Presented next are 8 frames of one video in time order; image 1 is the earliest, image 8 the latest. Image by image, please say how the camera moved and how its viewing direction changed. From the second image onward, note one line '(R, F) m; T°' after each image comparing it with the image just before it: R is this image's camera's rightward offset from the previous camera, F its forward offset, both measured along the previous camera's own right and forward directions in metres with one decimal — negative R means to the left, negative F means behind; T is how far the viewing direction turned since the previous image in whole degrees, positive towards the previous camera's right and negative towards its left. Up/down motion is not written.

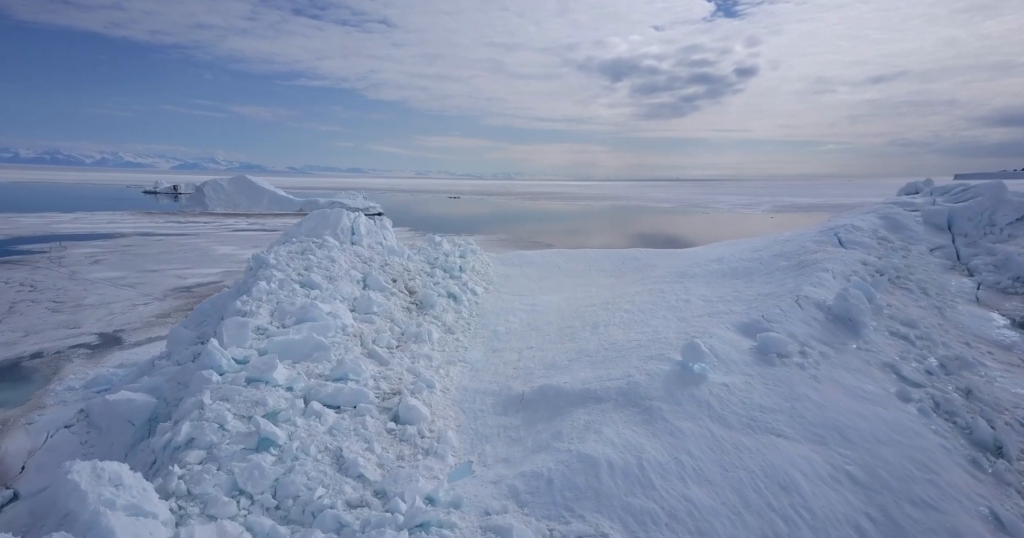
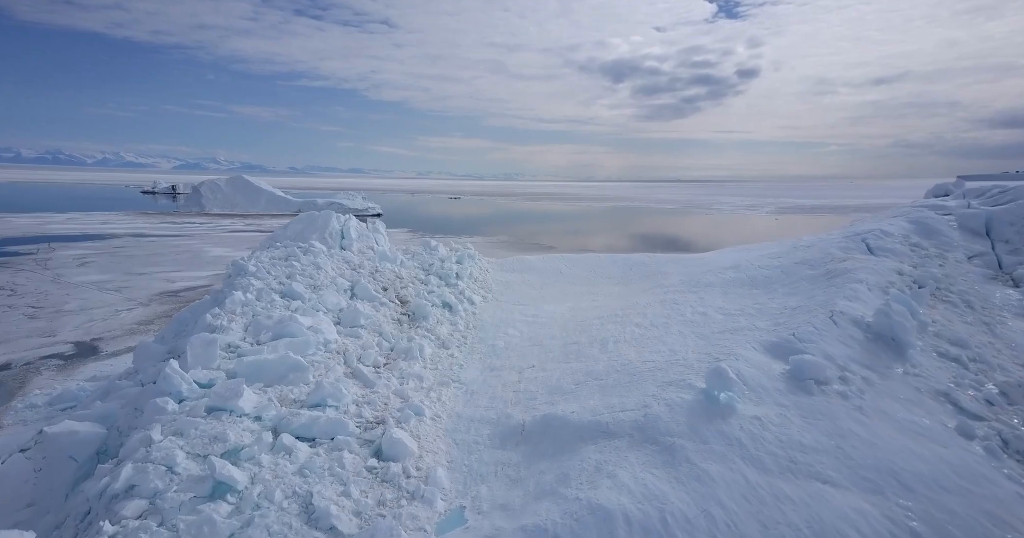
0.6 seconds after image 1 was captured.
(0.0, +0.7) m; 0°
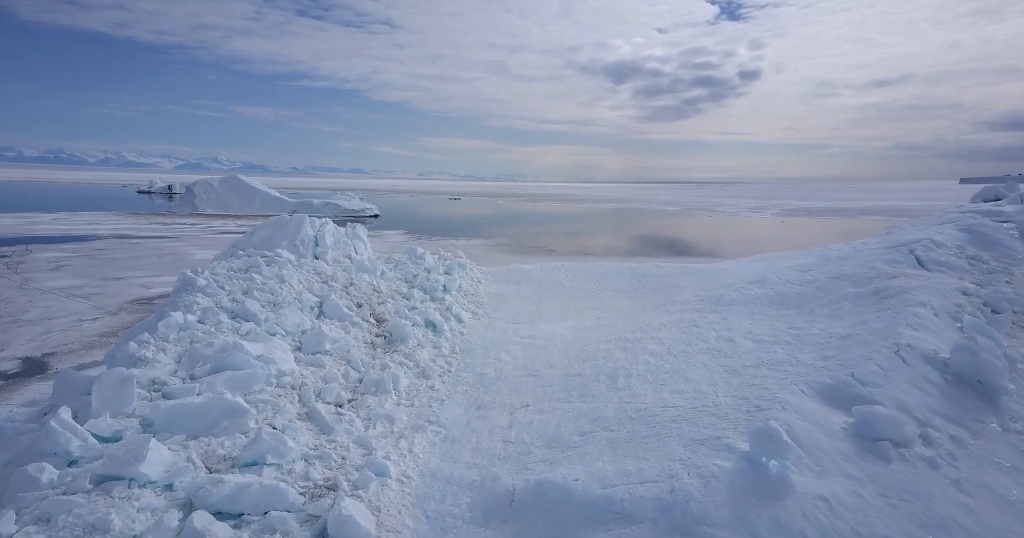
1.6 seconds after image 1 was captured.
(+0.1, +1.1) m; 0°
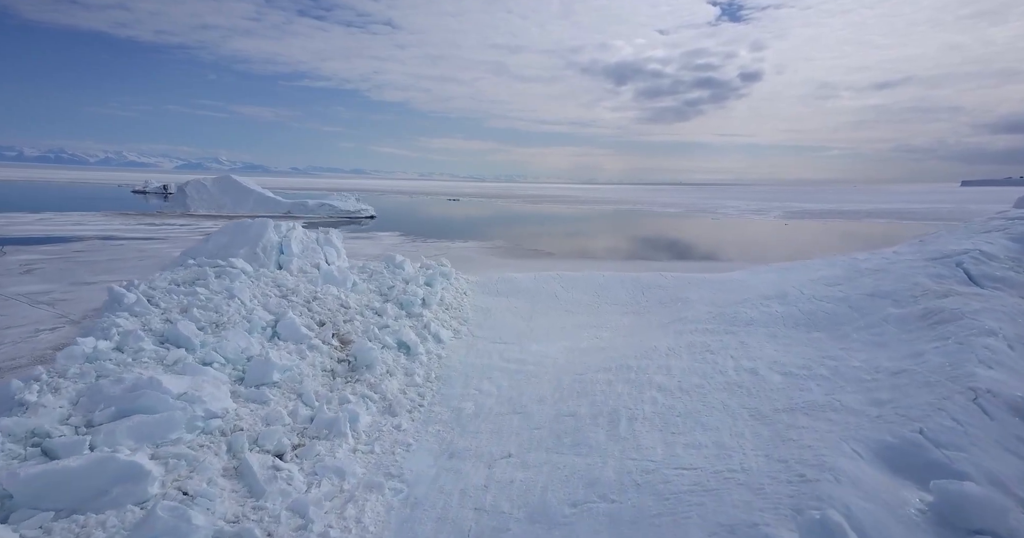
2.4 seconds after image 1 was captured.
(+0.2, +0.9) m; 0°
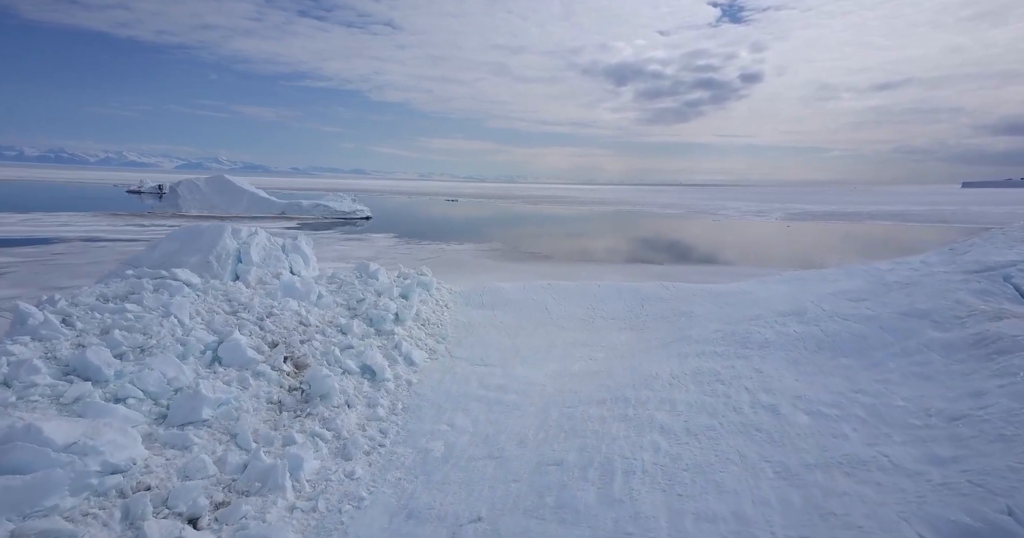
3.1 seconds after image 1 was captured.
(+0.2, +0.8) m; 0°
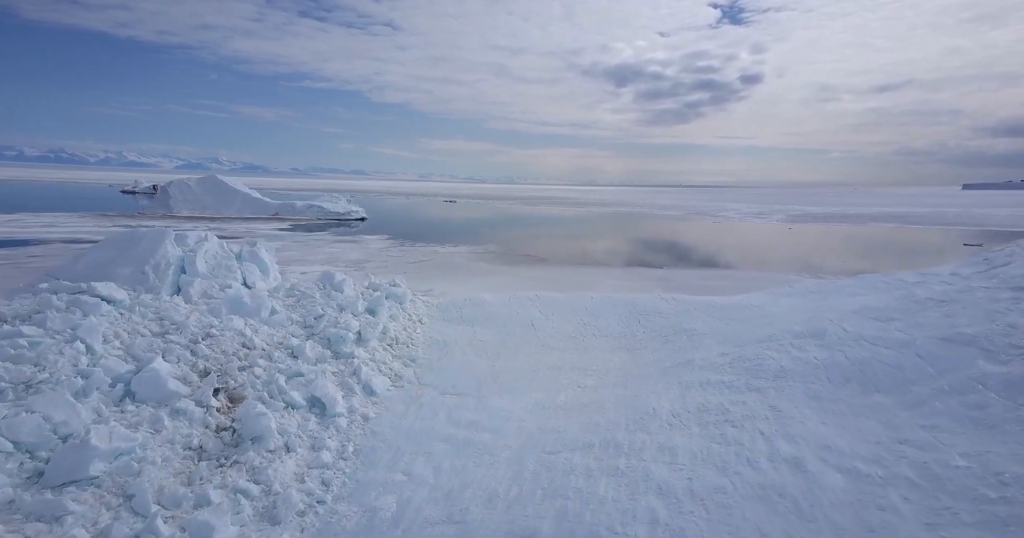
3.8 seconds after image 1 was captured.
(+0.3, +0.8) m; 0°
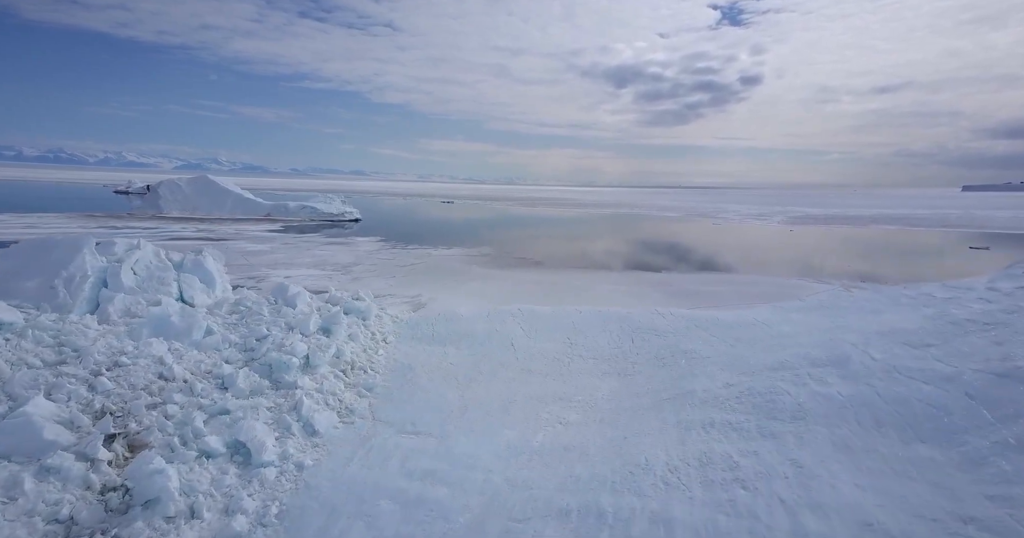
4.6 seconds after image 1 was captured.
(+0.3, +0.8) m; 0°
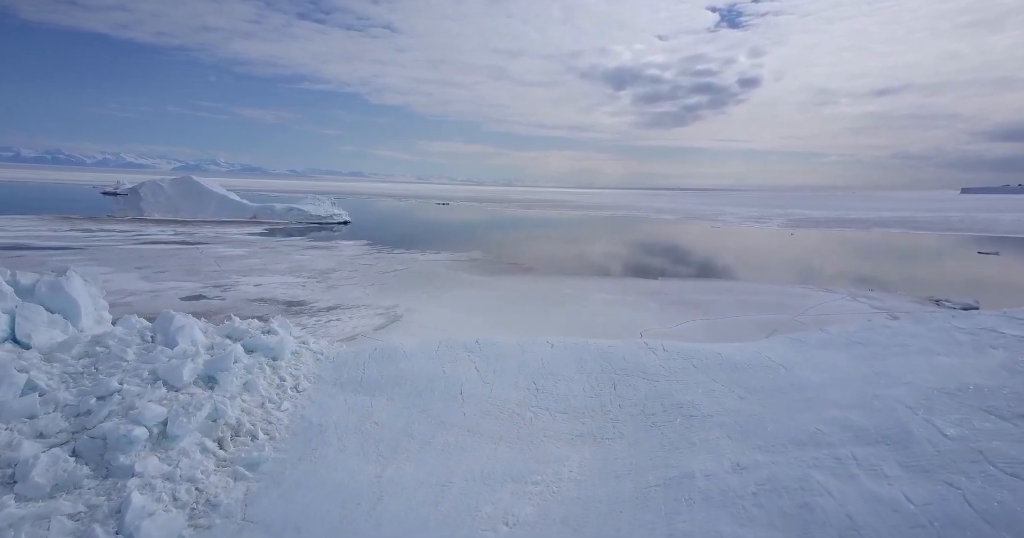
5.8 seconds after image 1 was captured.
(+0.6, +1.3) m; 0°
